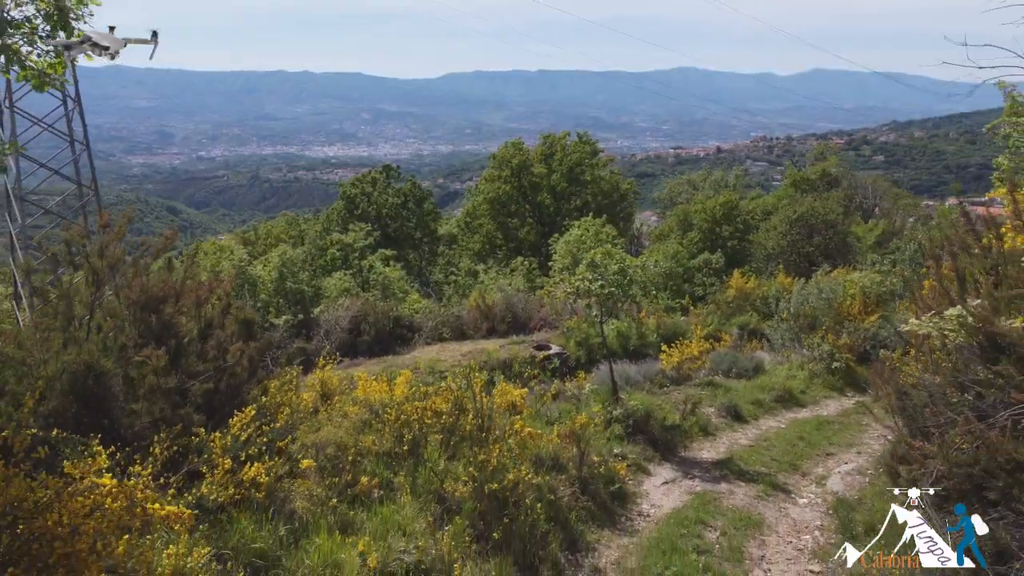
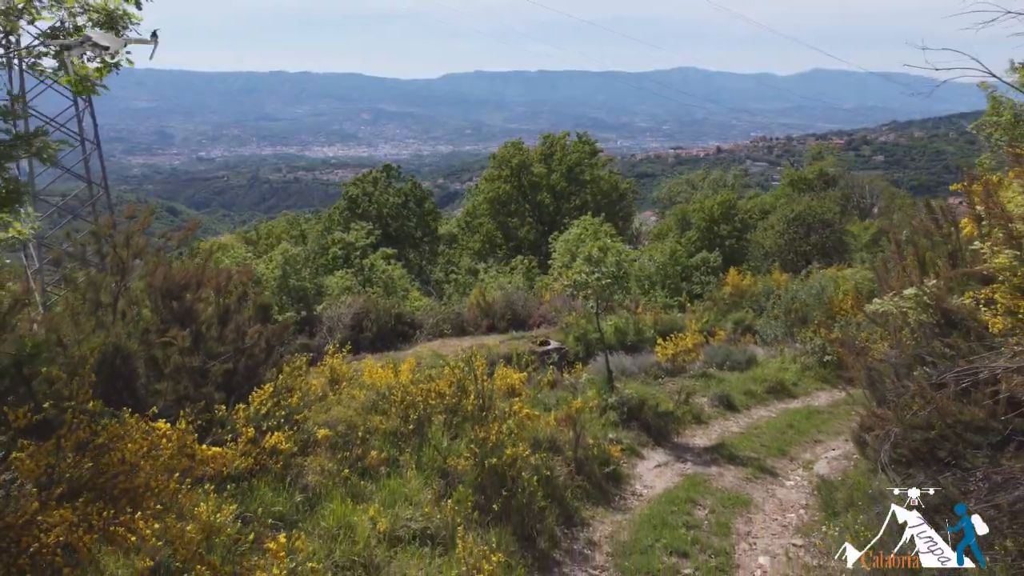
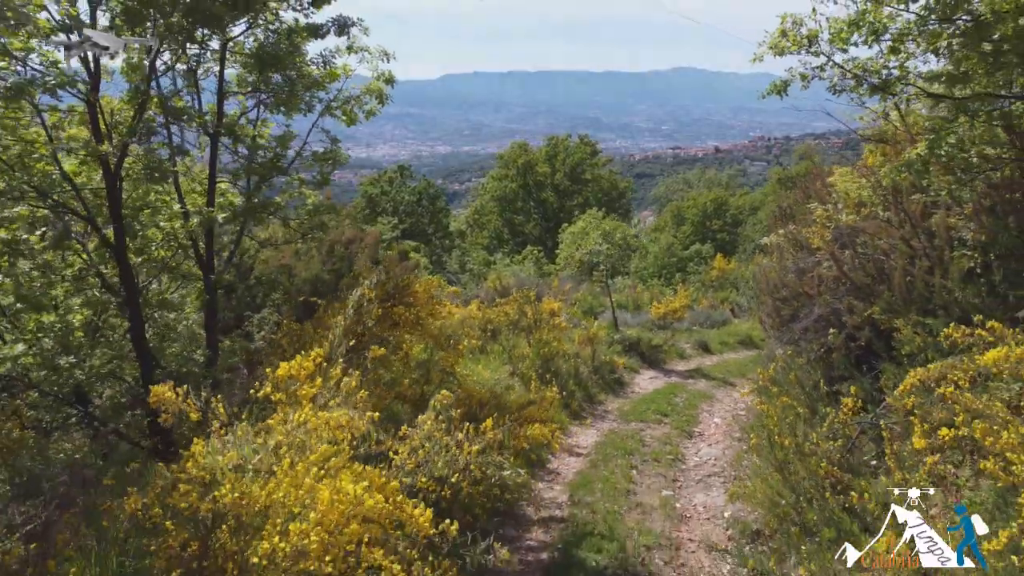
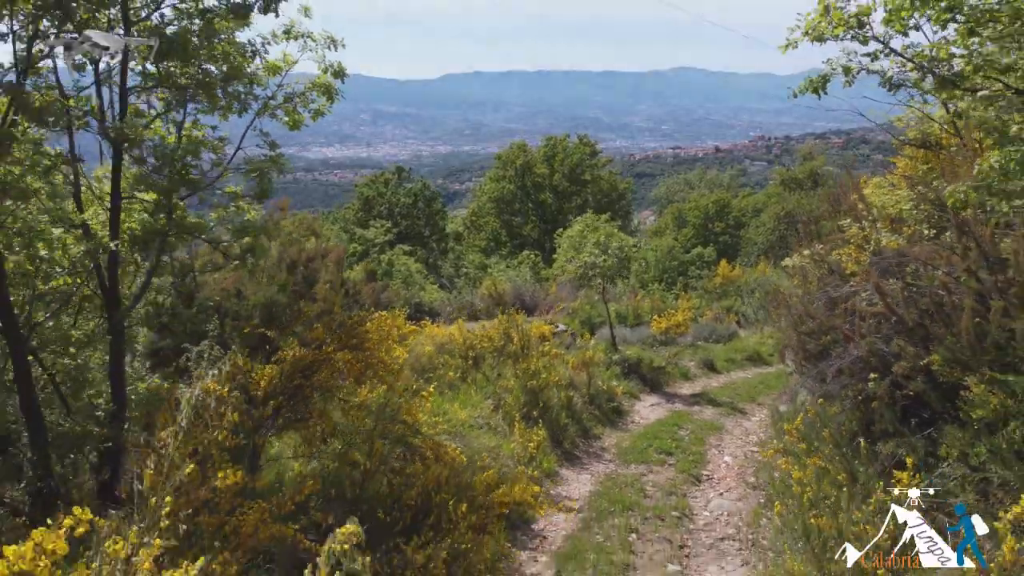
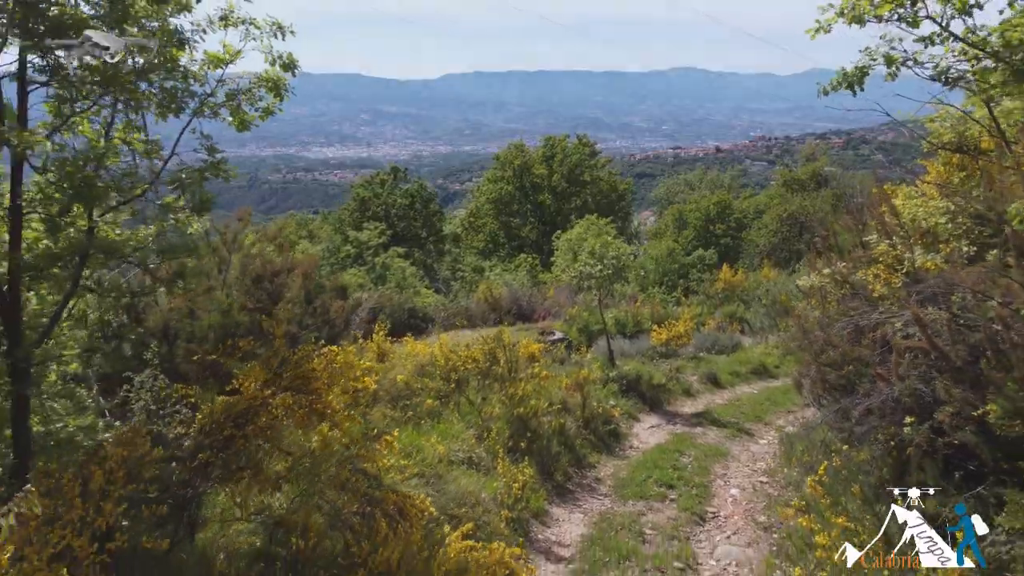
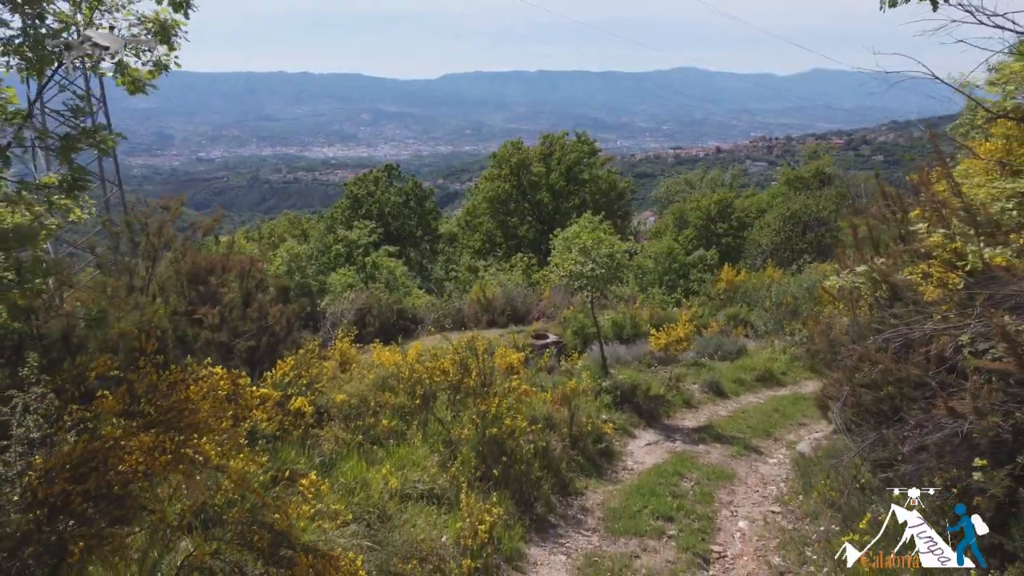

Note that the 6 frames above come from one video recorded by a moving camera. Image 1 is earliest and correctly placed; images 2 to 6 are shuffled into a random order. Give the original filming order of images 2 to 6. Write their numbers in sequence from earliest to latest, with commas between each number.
2, 6, 5, 4, 3
